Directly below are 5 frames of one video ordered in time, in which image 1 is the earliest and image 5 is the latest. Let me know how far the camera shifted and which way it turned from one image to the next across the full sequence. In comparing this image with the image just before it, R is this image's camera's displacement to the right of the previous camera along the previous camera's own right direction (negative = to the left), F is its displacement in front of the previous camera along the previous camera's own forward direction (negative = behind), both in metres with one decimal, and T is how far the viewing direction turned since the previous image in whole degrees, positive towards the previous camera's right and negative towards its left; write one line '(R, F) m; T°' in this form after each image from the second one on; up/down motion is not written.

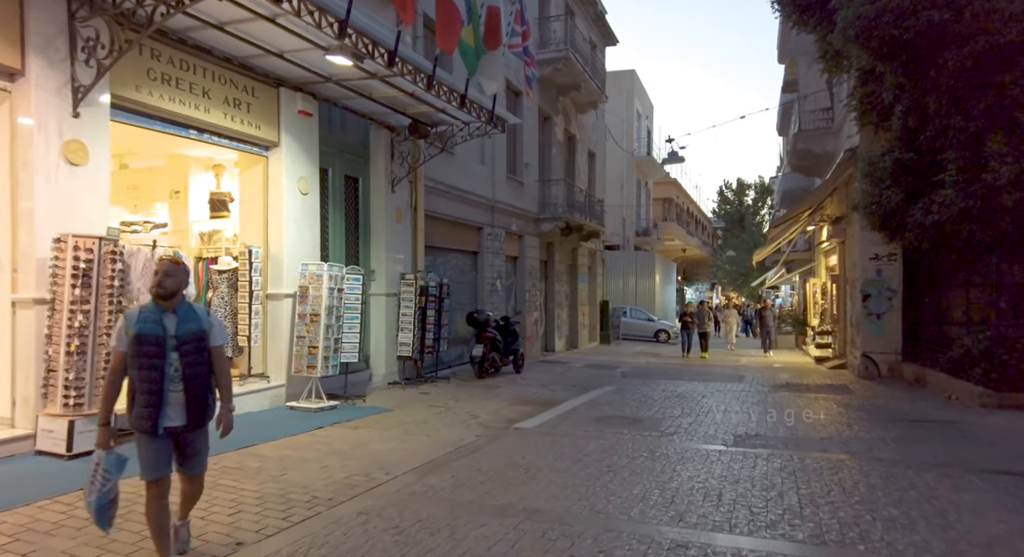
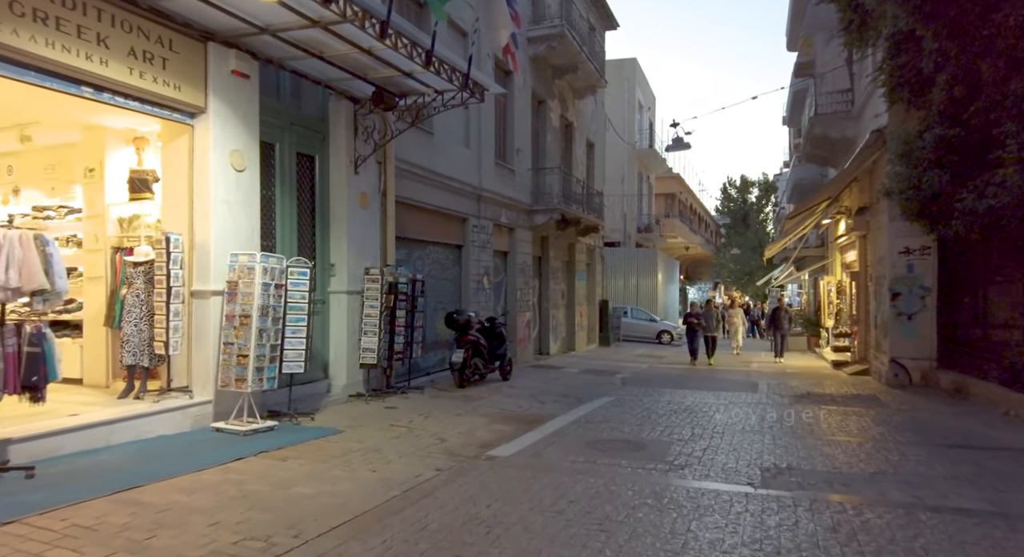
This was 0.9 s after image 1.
(+0.3, +1.5) m; 0°
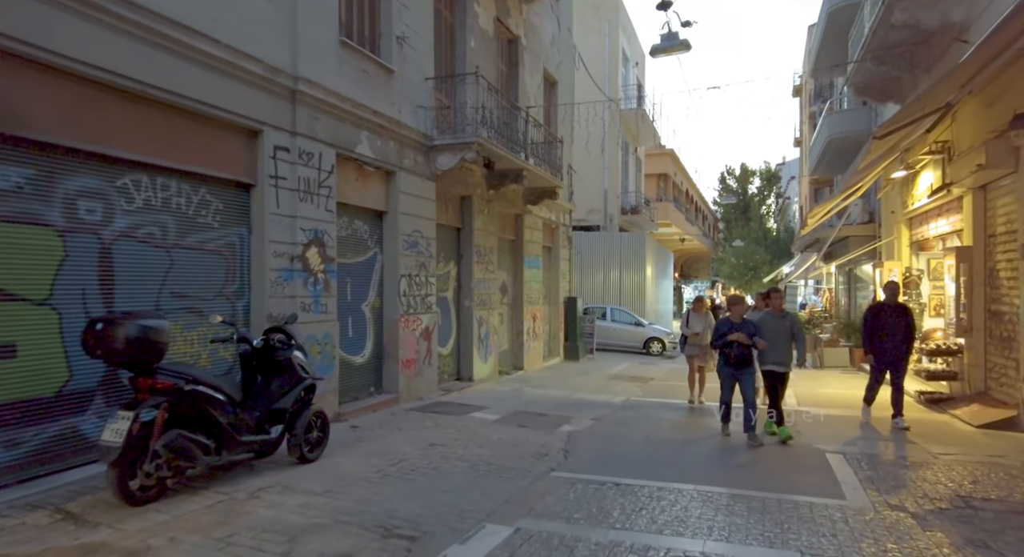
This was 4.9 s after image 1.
(+1.6, +6.8) m; 0°
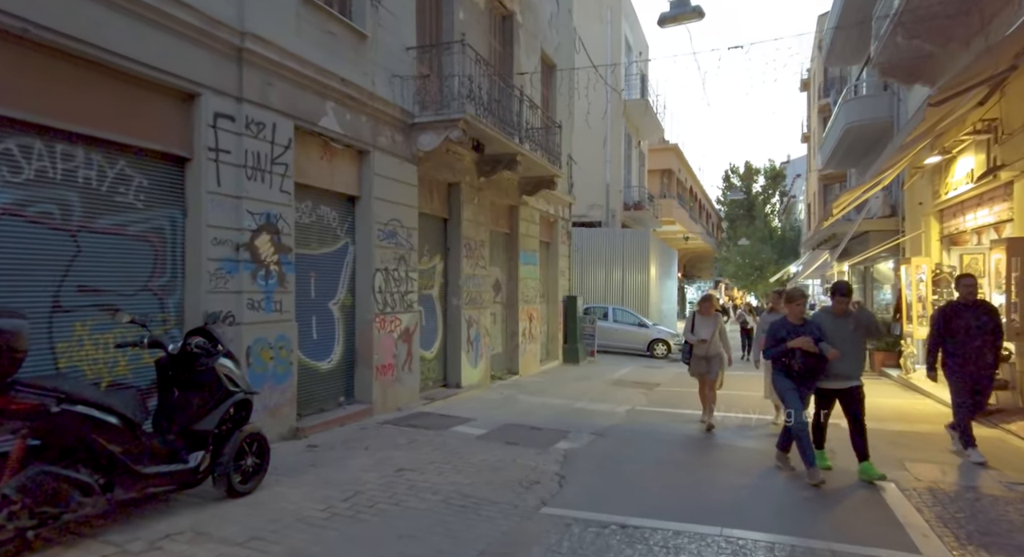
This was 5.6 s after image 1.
(+0.1, +1.2) m; 0°
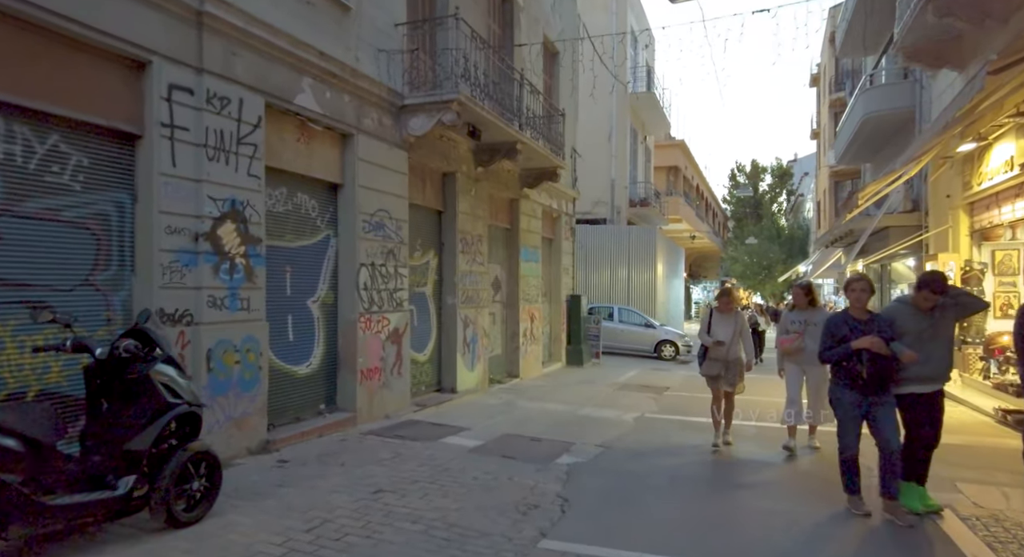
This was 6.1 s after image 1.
(+0.1, +0.8) m; 0°
